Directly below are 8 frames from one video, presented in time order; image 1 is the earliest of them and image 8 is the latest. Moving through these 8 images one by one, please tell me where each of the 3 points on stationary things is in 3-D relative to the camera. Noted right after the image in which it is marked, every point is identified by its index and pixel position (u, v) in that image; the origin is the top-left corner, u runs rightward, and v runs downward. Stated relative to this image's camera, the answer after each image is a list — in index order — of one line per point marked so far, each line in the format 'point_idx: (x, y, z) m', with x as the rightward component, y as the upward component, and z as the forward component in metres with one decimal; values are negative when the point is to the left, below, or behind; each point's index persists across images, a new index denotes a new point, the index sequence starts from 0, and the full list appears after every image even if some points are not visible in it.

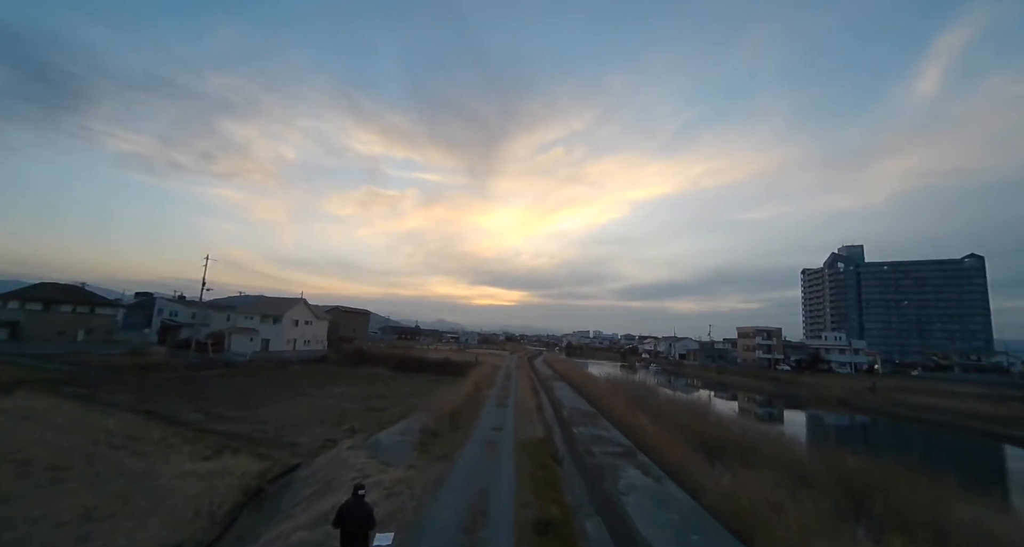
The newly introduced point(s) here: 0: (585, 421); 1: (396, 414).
0: (+2.6, -5.2, +15.3) m
1: (-3.7, -4.5, +13.9) m
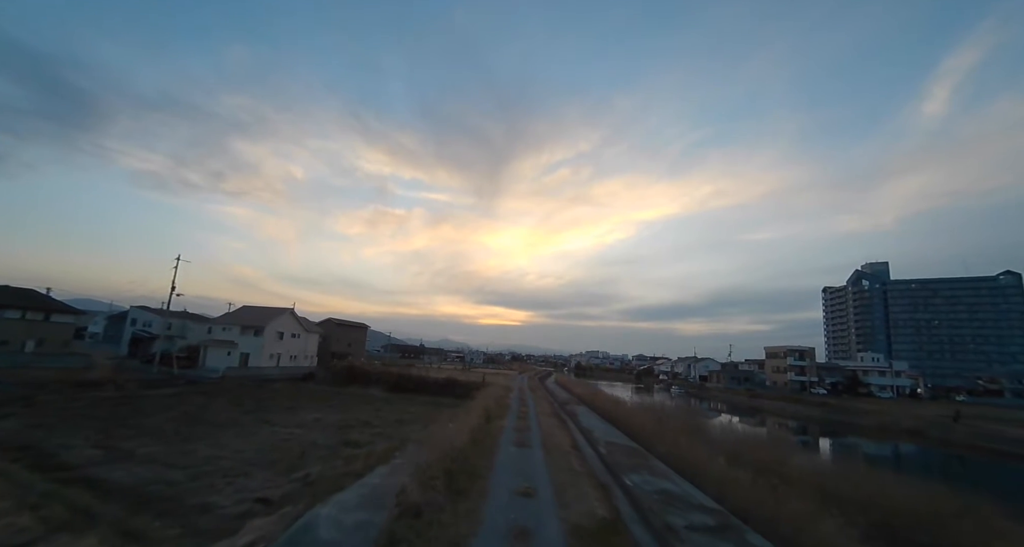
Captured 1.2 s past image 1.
0: (+3.2, -4.9, +11.2) m
1: (-3.1, -4.1, +9.9) m
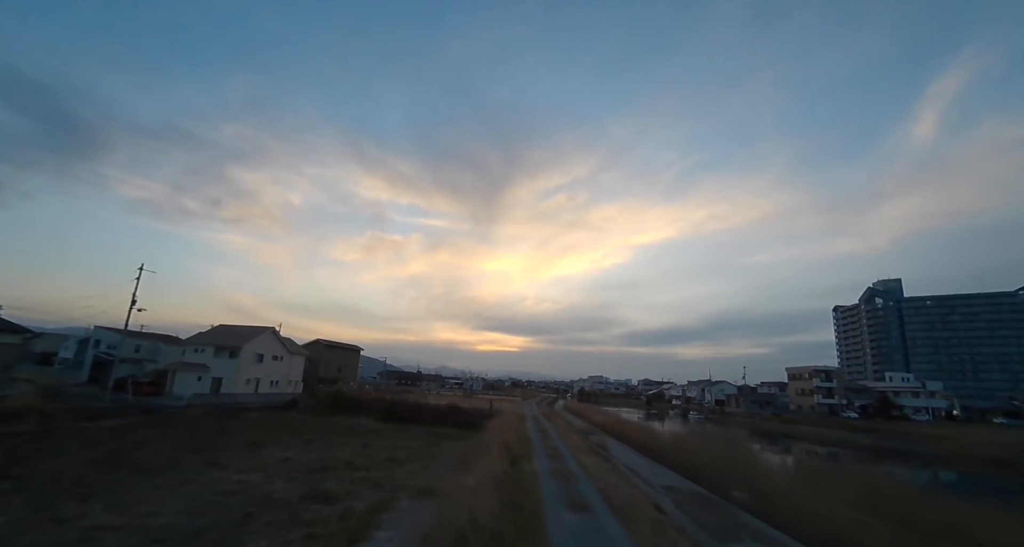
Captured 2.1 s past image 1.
0: (+3.8, -4.5, +7.8) m
1: (-2.4, -3.7, +6.5) m
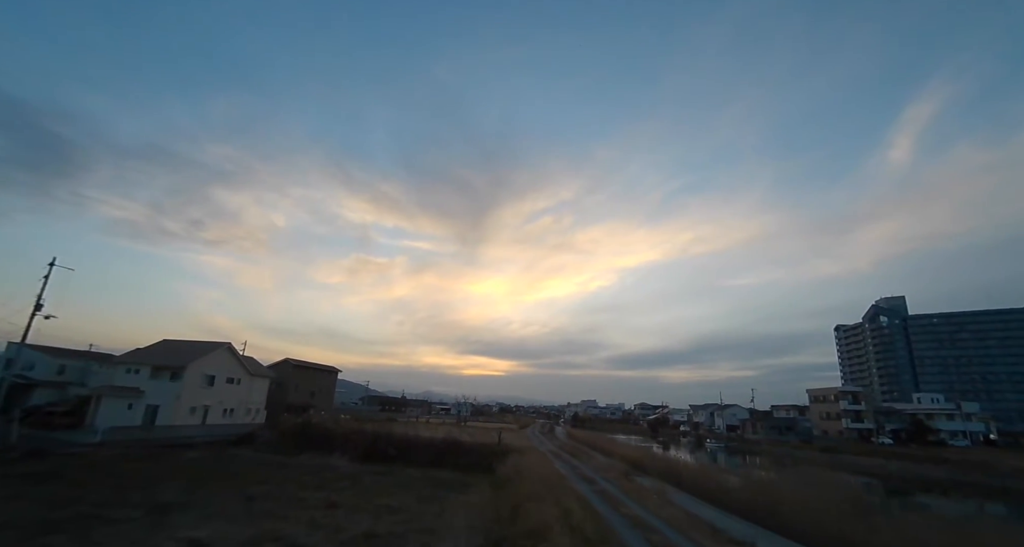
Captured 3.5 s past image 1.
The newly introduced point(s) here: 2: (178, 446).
0: (+5.0, -3.6, +3.2) m
1: (-1.3, -2.8, +1.8) m
2: (-14.9, -7.8, +19.5) m
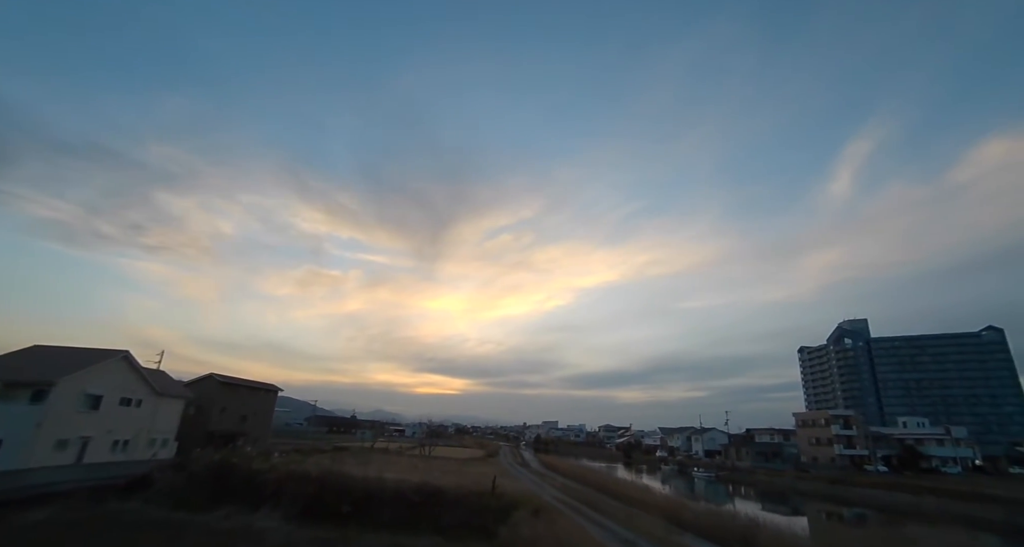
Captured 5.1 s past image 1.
0: (+6.6, -2.8, -1.0) m
1: (+0.6, -1.7, -3.0) m
2: (-14.8, -6.9, +13.2) m
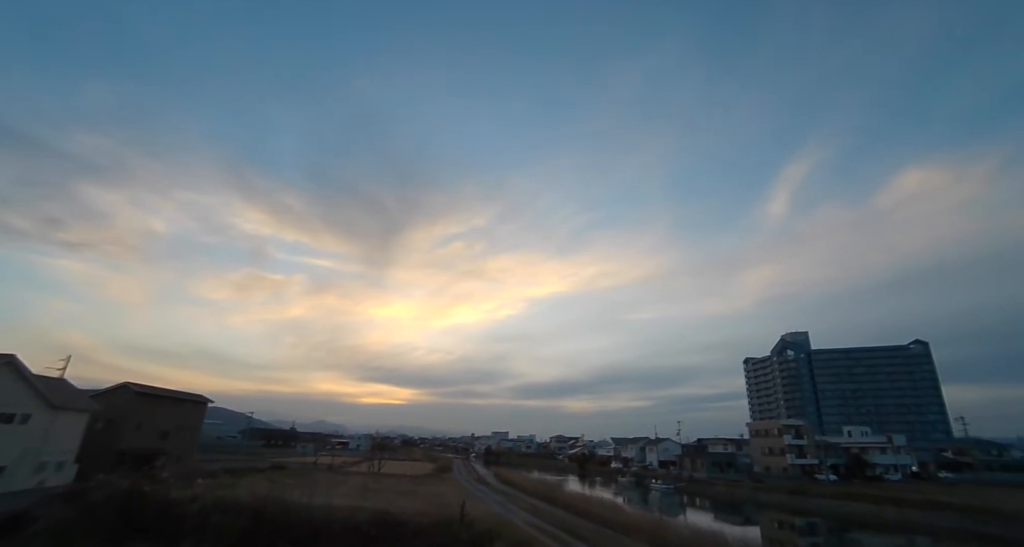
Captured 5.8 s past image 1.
0: (+7.7, -2.5, -2.2) m
1: (+1.9, -1.2, -4.7) m
2: (-15.2, -6.3, +9.6) m
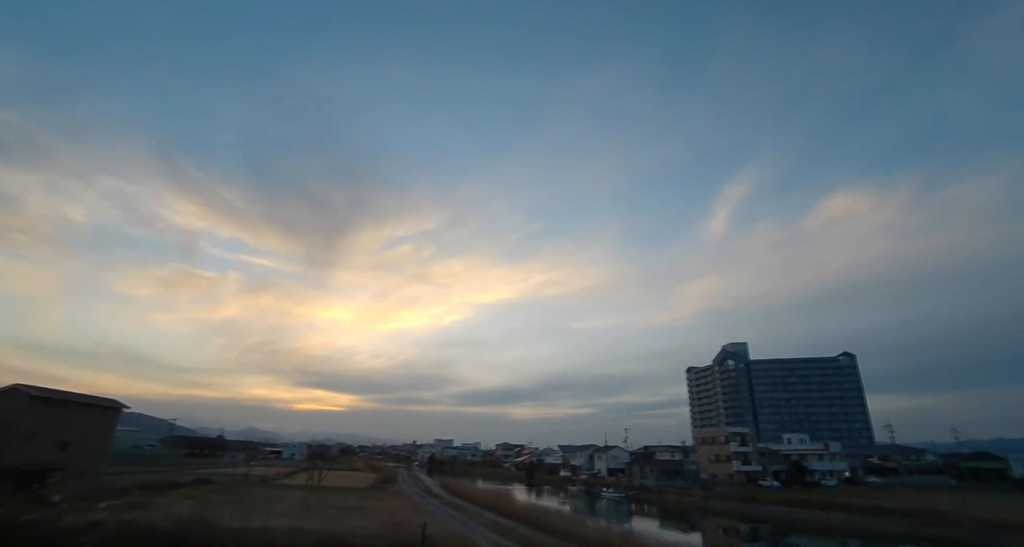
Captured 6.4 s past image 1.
0: (+8.9, -2.4, -2.7) m
1: (+3.5, -0.8, -5.9) m
2: (-15.4, -5.5, +6.4) m
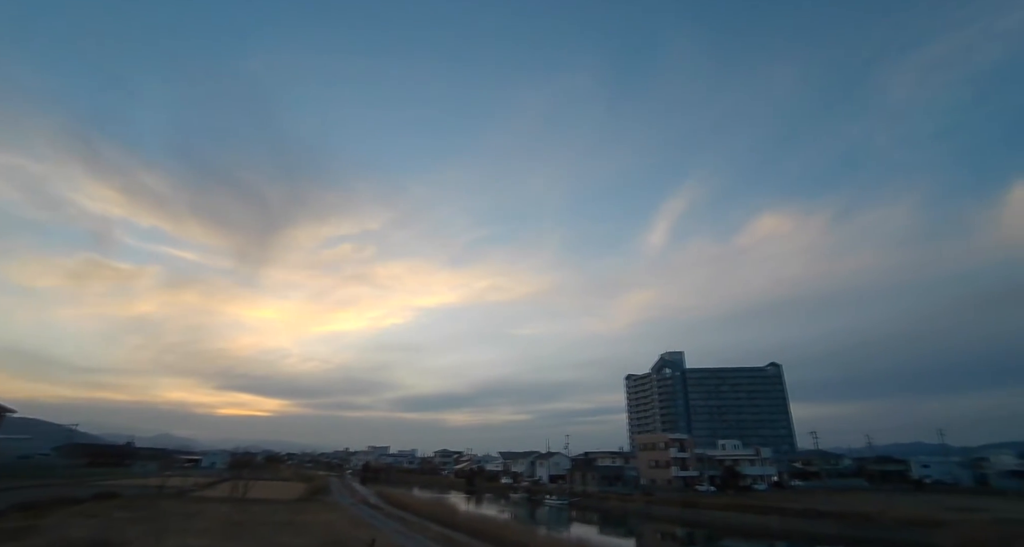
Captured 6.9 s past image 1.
0: (+10.0, -2.5, -2.5) m
1: (+5.1, -0.6, -6.3) m
2: (-15.3, -4.5, +3.4) m
